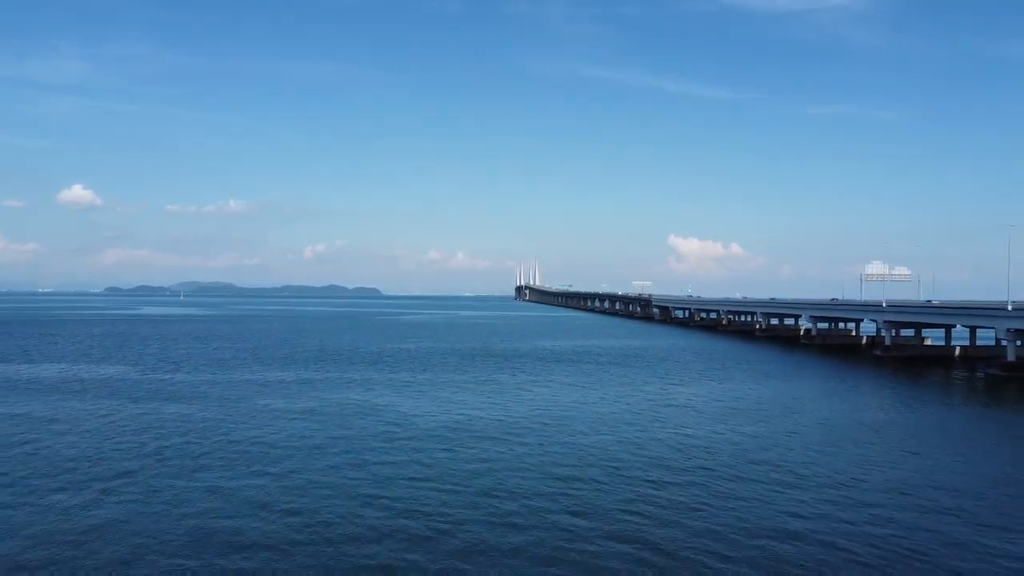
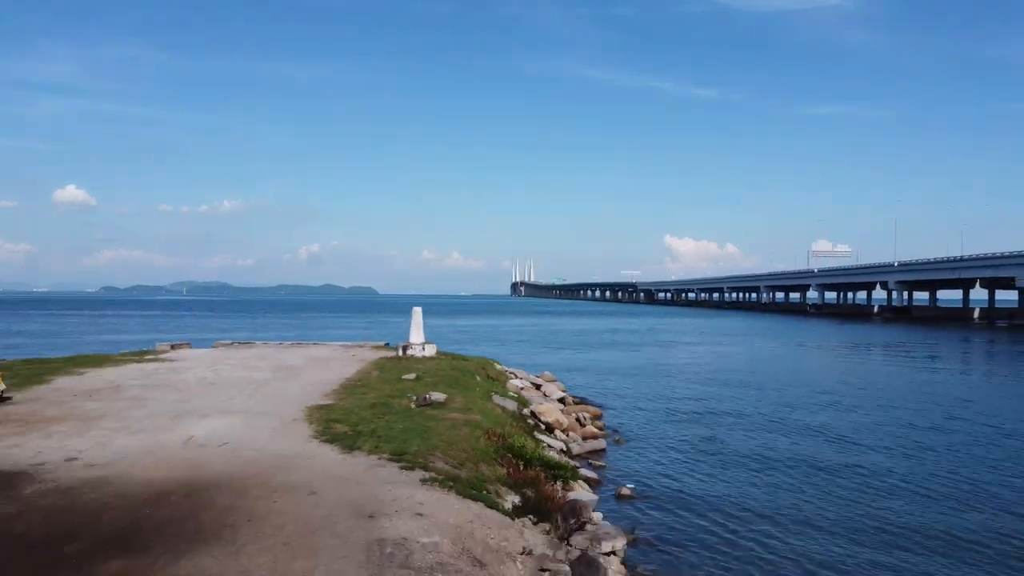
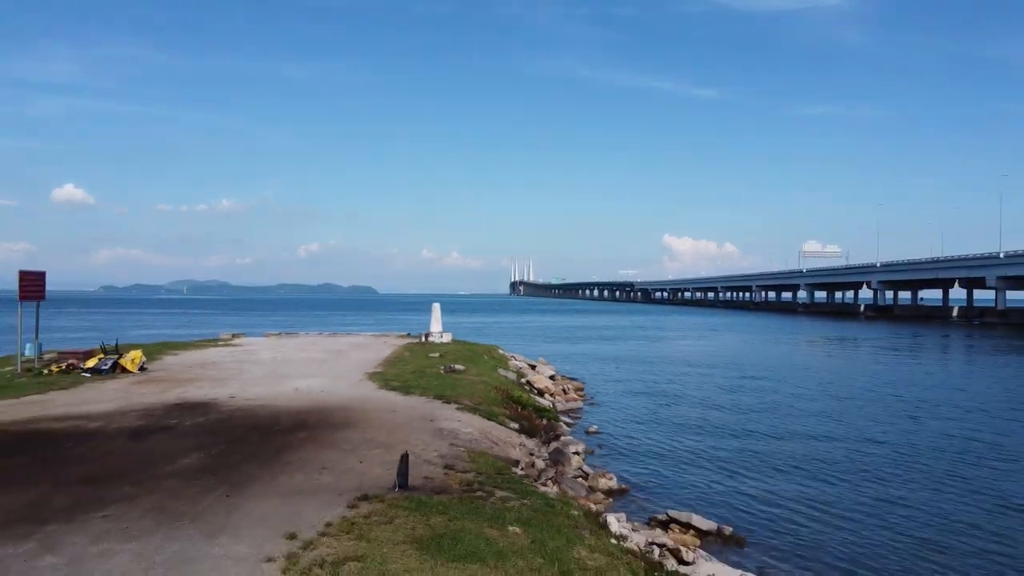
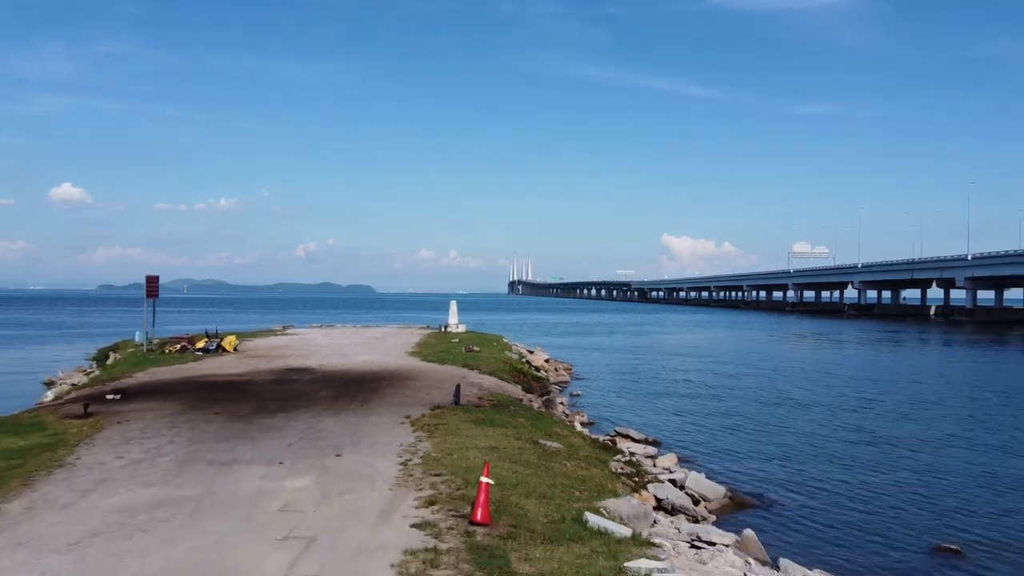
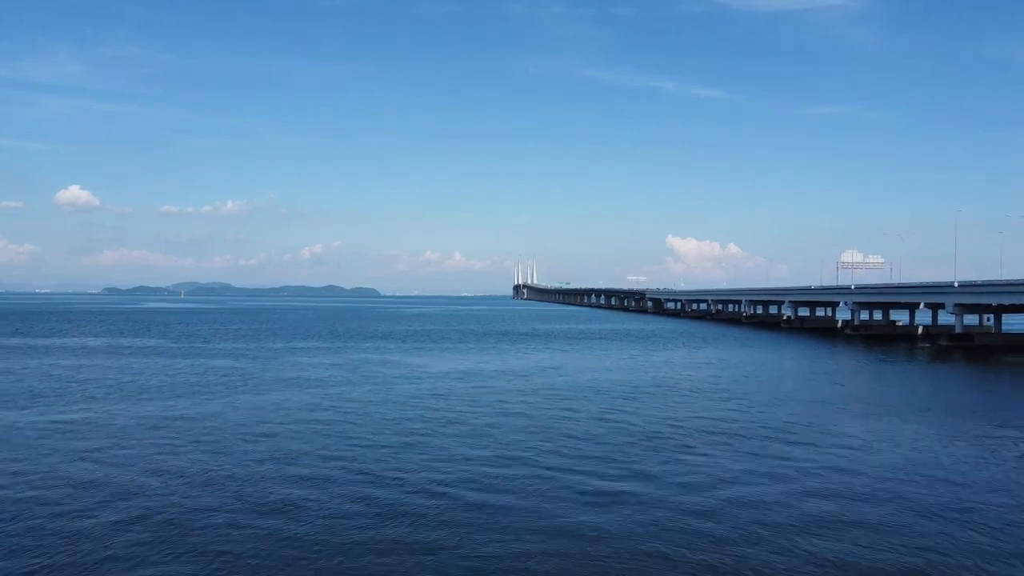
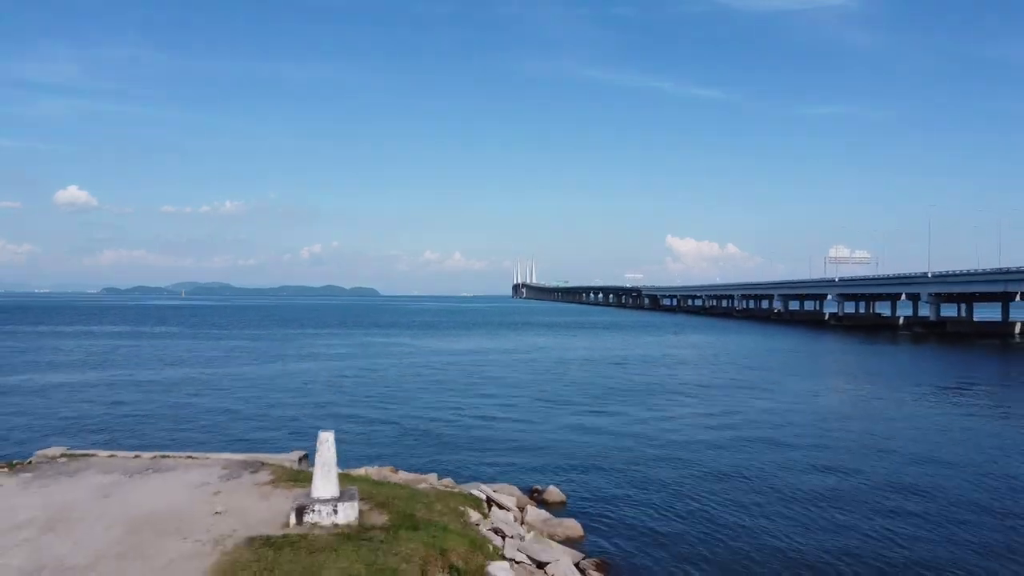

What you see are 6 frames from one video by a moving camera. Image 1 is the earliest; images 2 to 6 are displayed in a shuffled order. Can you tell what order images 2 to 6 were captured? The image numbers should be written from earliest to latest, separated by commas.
5, 6, 2, 3, 4
